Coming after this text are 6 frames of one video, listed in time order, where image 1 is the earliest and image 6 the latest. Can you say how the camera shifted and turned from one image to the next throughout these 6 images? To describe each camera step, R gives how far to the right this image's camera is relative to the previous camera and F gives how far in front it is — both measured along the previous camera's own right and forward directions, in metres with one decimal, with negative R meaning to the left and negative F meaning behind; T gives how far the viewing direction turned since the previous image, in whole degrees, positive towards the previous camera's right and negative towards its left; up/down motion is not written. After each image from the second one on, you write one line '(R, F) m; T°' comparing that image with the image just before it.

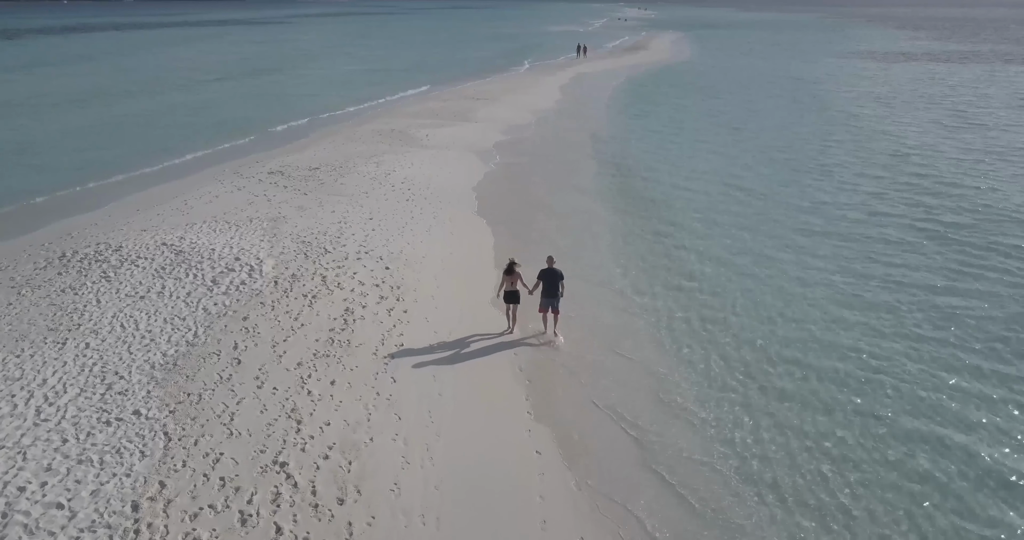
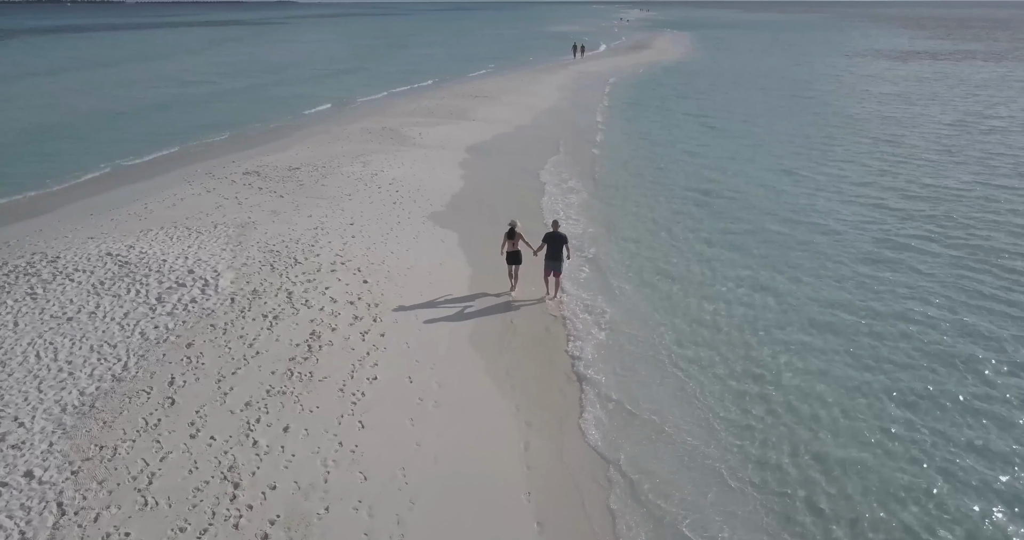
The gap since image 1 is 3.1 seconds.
(+0.1, +1.8) m; 0°
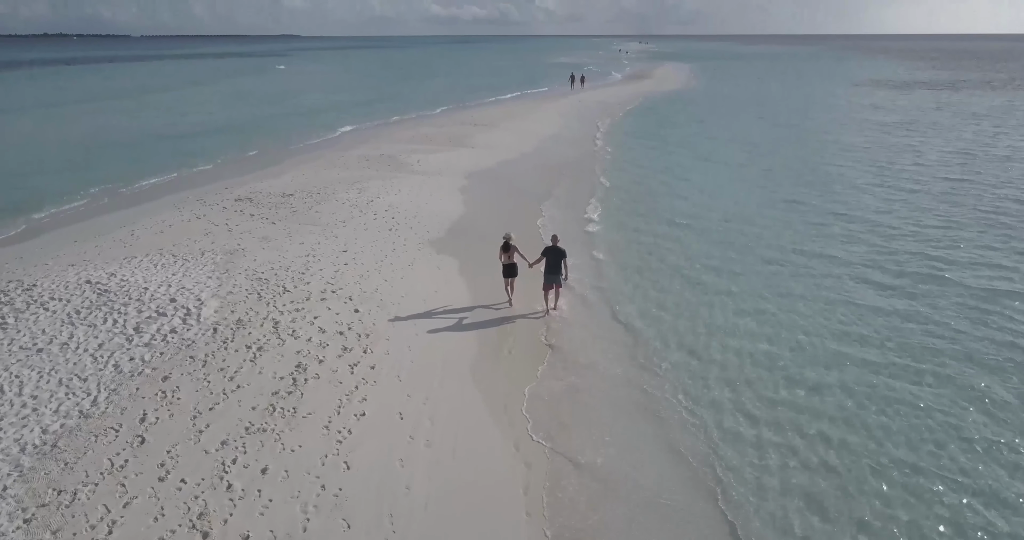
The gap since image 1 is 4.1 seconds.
(0.0, +0.5) m; 0°
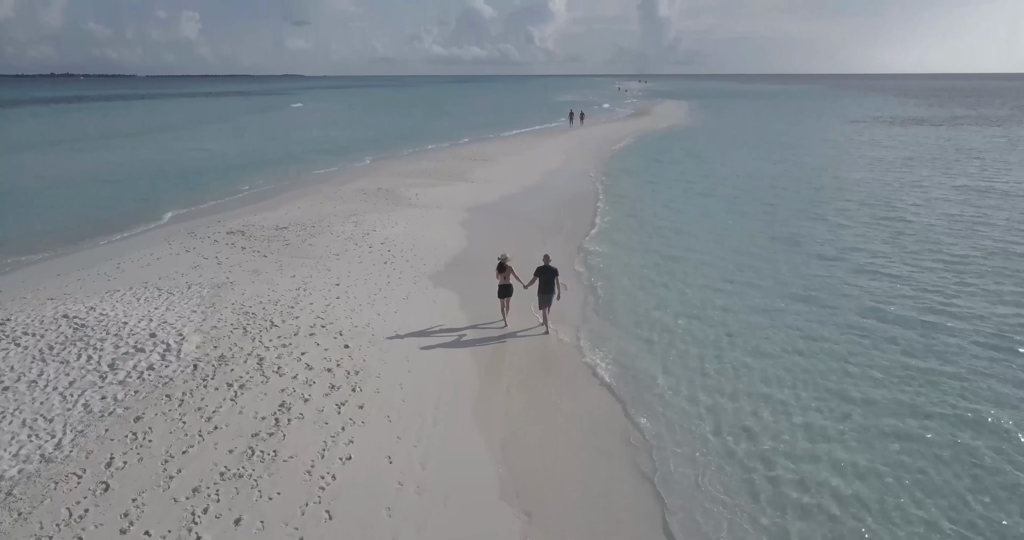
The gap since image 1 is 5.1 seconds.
(0.0, +0.5) m; 0°
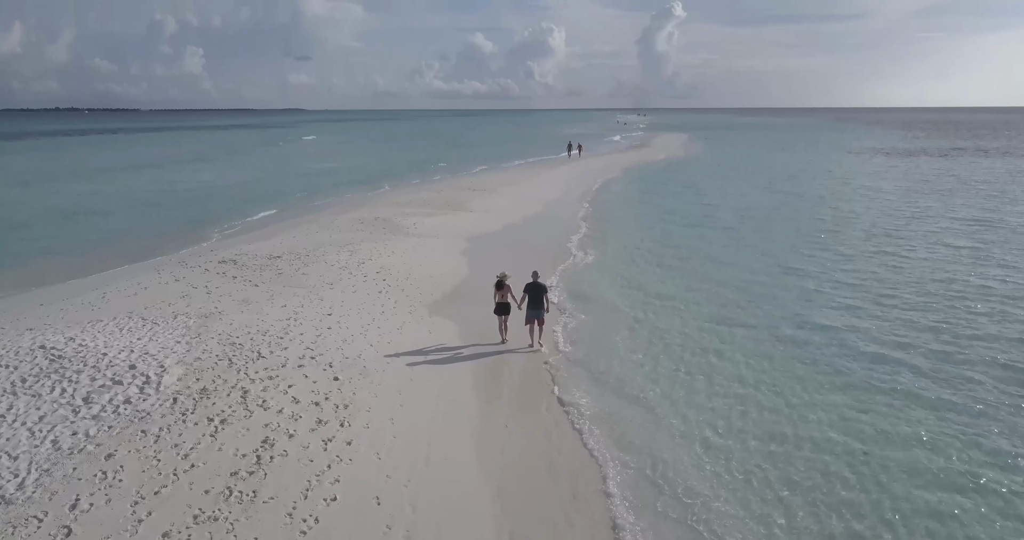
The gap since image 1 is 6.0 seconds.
(0.0, +0.4) m; 0°
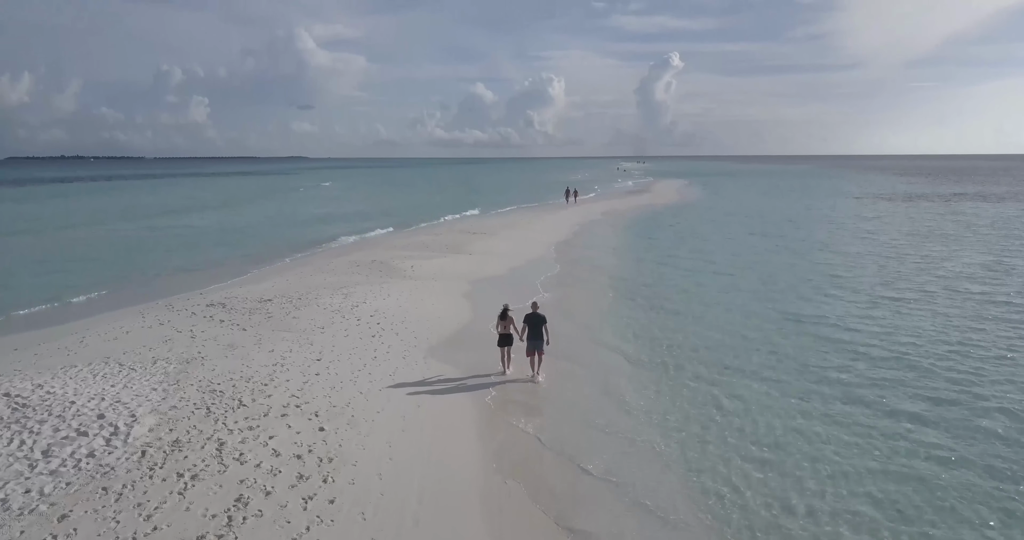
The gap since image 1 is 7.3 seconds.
(0.0, +0.6) m; 0°
